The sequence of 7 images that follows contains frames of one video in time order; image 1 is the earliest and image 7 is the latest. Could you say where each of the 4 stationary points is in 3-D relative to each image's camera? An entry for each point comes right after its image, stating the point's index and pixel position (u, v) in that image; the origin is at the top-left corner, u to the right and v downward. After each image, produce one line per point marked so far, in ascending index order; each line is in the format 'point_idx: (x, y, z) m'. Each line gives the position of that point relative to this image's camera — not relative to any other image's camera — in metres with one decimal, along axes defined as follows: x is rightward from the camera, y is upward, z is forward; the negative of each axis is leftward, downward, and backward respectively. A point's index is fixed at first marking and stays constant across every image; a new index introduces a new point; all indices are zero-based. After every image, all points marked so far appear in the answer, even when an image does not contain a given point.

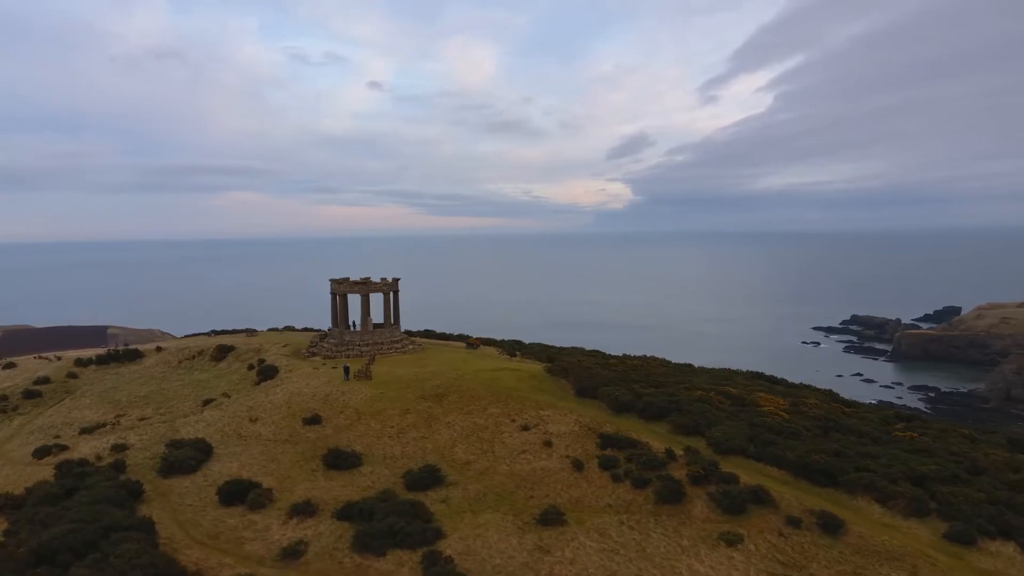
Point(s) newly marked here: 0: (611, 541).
0: (+2.6, -6.5, +19.9) m
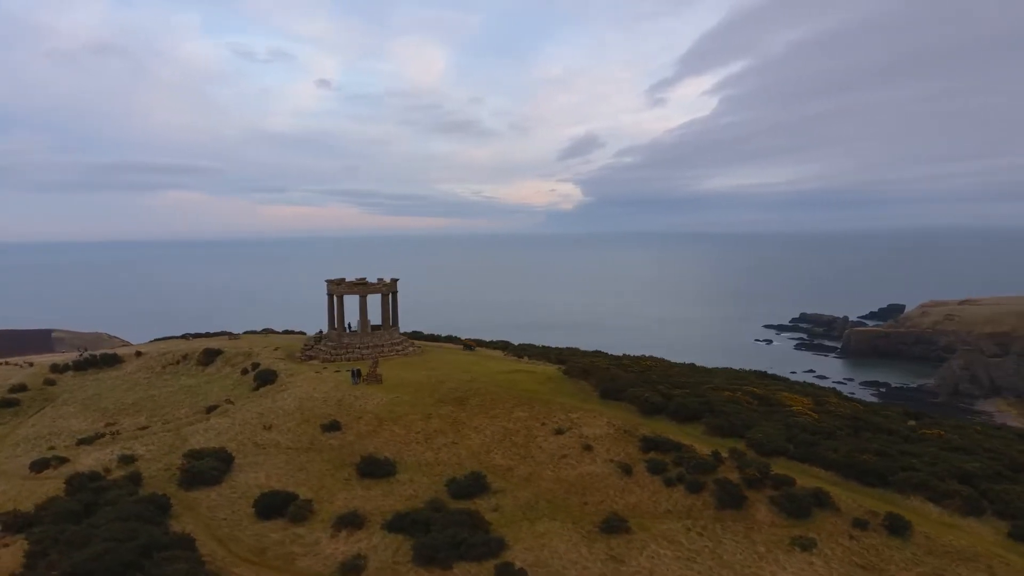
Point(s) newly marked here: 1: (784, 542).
0: (+4.4, -6.5, +19.3) m
1: (+6.9, -6.4, +19.6) m
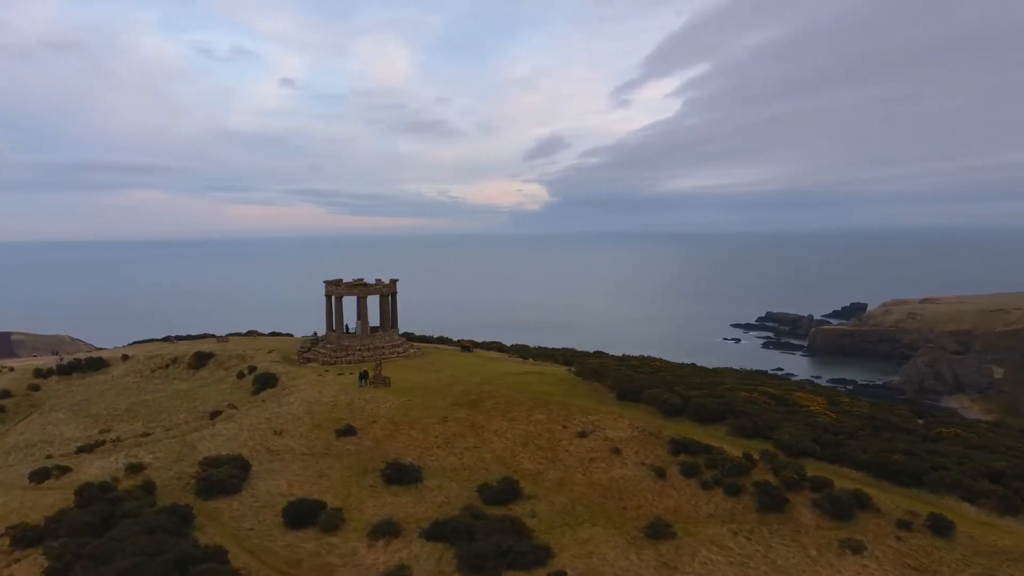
0: (+5.6, -6.5, +19.0) m
1: (+8.1, -6.5, +19.4) m
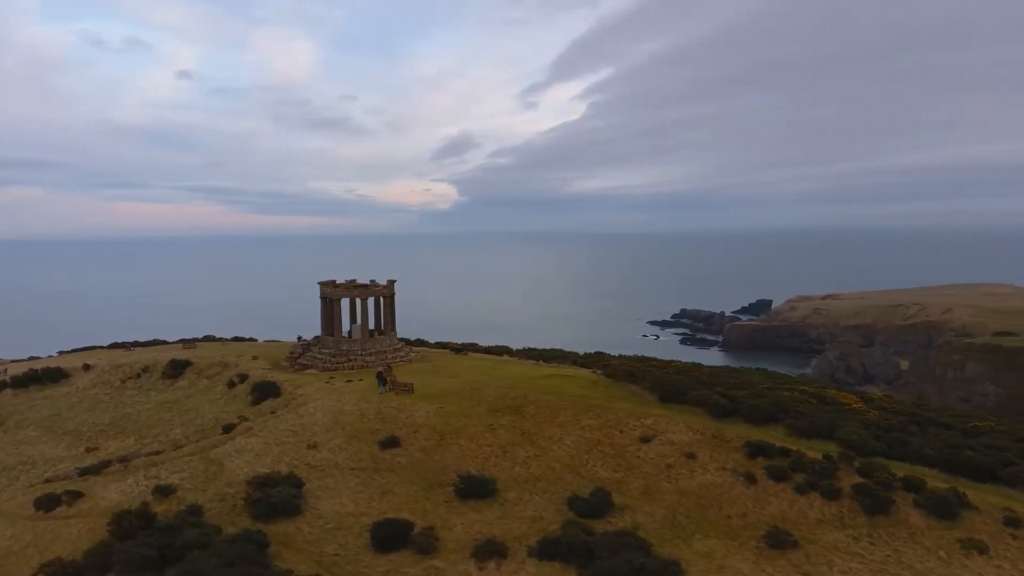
0: (+8.6, -6.5, +18.5) m
1: (+11.0, -6.4, +19.2) m
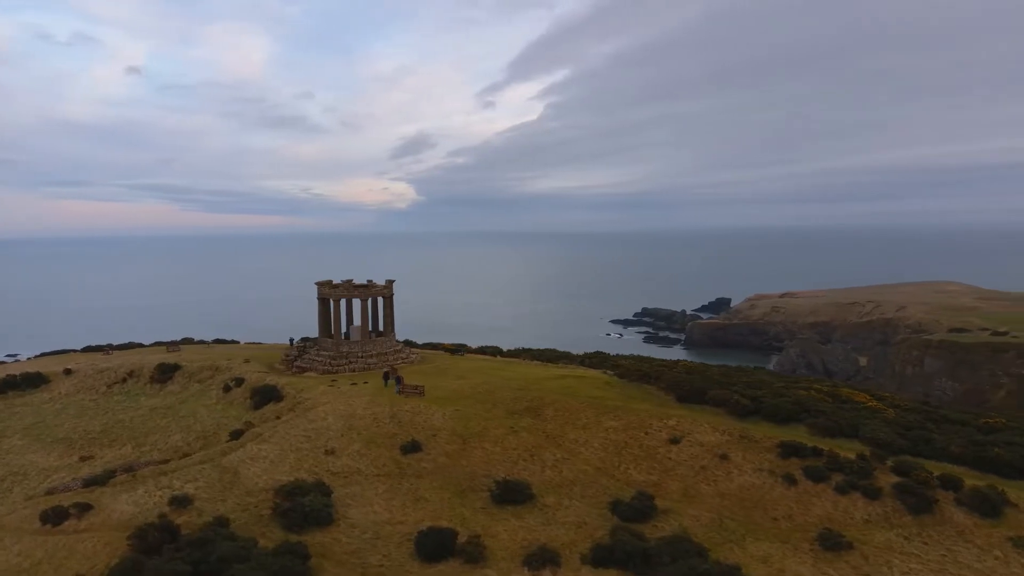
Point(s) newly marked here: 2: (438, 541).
0: (+9.9, -6.5, +18.4) m
1: (+12.3, -6.4, +19.2) m
2: (-1.9, -6.4, +19.5) m
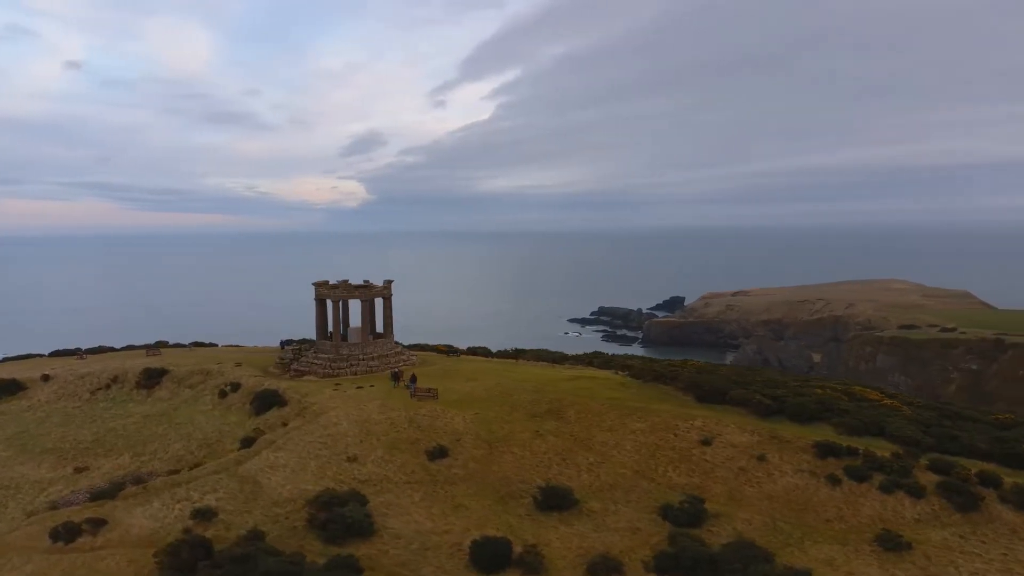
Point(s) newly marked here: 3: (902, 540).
0: (+11.4, -6.5, +18.4) m
1: (+13.8, -6.4, +19.3) m
2: (-0.4, -6.5, +18.8) m
3: (+9.8, -6.3, +19.2) m
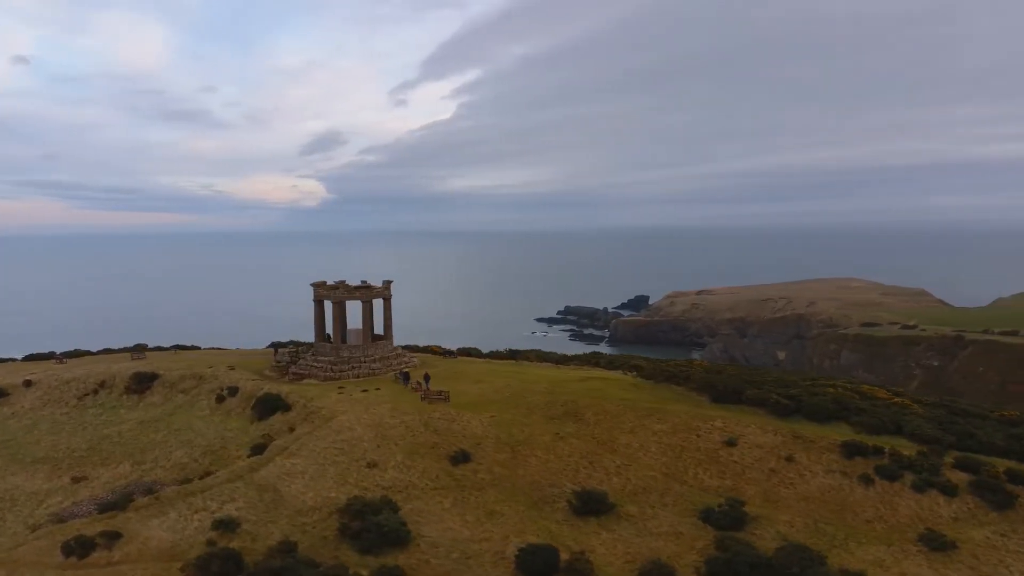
0: (+12.6, -6.5, +18.5) m
1: (+14.9, -6.3, +19.5) m
2: (+0.7, -6.5, +18.3) m
3: (+10.9, -6.3, +19.2) m
